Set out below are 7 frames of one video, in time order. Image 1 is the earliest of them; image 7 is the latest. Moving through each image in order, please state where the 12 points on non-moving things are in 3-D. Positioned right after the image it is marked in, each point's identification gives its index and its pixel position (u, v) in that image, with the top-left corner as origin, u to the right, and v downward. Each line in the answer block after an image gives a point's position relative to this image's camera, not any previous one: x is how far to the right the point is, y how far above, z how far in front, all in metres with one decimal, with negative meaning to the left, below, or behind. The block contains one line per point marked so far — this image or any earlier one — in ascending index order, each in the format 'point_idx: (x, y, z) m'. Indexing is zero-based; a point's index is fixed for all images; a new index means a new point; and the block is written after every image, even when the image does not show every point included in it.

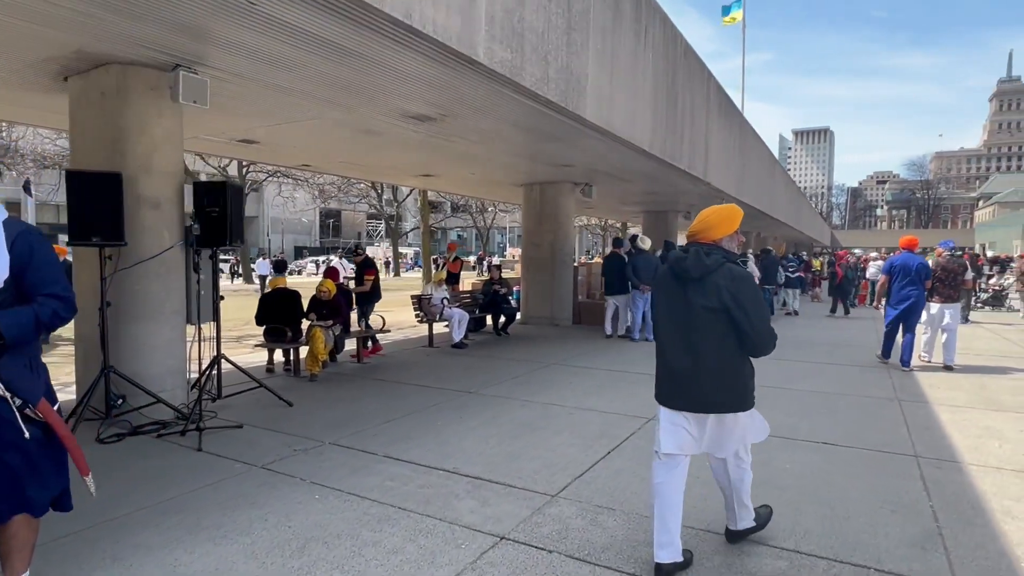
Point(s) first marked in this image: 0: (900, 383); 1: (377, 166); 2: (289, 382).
0: (+5.0, -1.2, +7.5) m
1: (-2.7, +2.4, +11.5) m
2: (-2.9, -1.2, +7.6) m
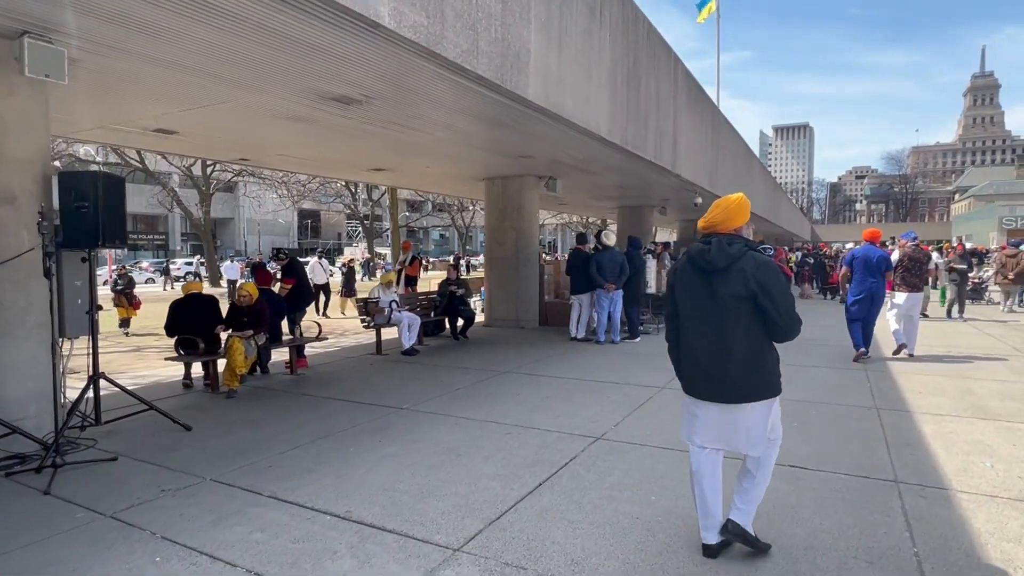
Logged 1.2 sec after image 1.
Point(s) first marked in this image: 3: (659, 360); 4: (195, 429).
0: (+4.4, -1.2, +6.9) m
1: (-3.5, +2.4, +10.6) m
2: (-3.6, -1.3, +6.7) m
3: (+2.2, -1.1, +8.7) m
4: (-3.0, -1.3, +5.5) m
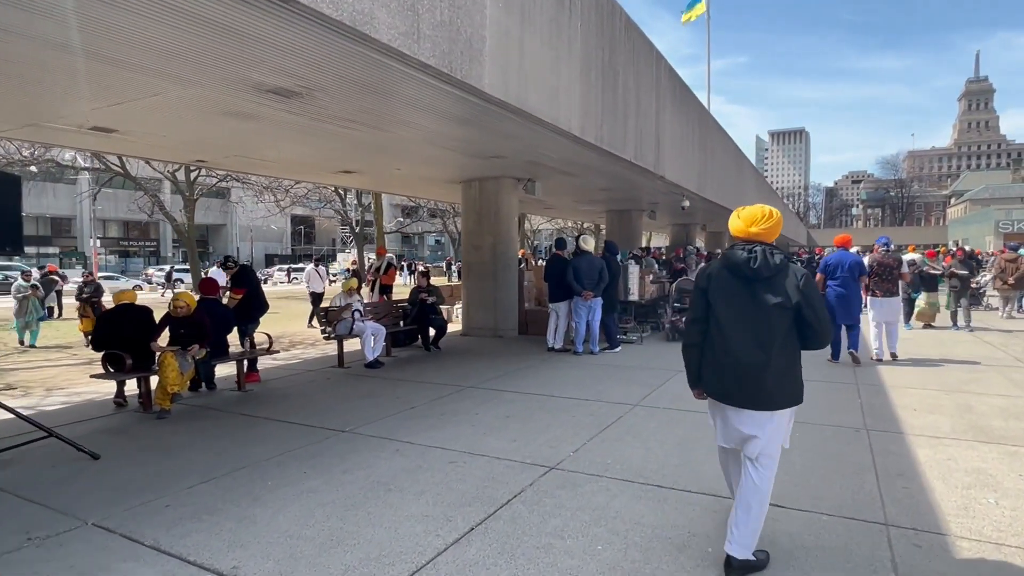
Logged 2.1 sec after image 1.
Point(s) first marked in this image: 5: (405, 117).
0: (+3.9, -1.3, +6.3) m
1: (-4.0, +2.2, +10.1) m
2: (-4.1, -1.4, +6.2) m
3: (+1.7, -1.2, +8.1) m
4: (-3.5, -1.4, +4.9) m
5: (-1.3, +2.1, +7.1) m
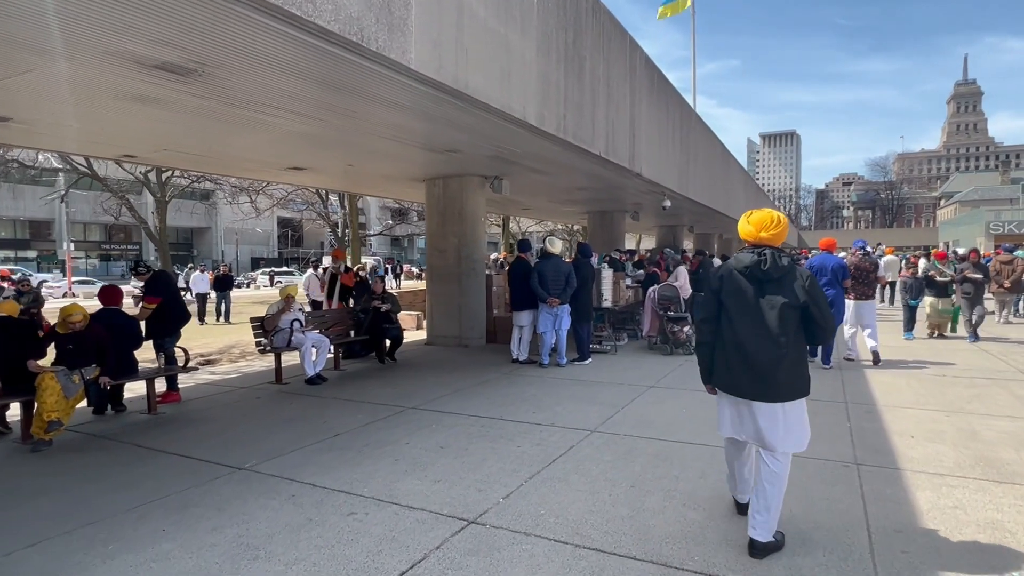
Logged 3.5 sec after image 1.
0: (+3.3, -1.3, +5.5) m
1: (-4.6, +2.1, +9.2) m
2: (-4.6, -1.5, +5.3) m
3: (+1.1, -1.3, +7.3) m
4: (-4.0, -1.5, +4.0) m
5: (-1.9, +2.0, +6.3) m
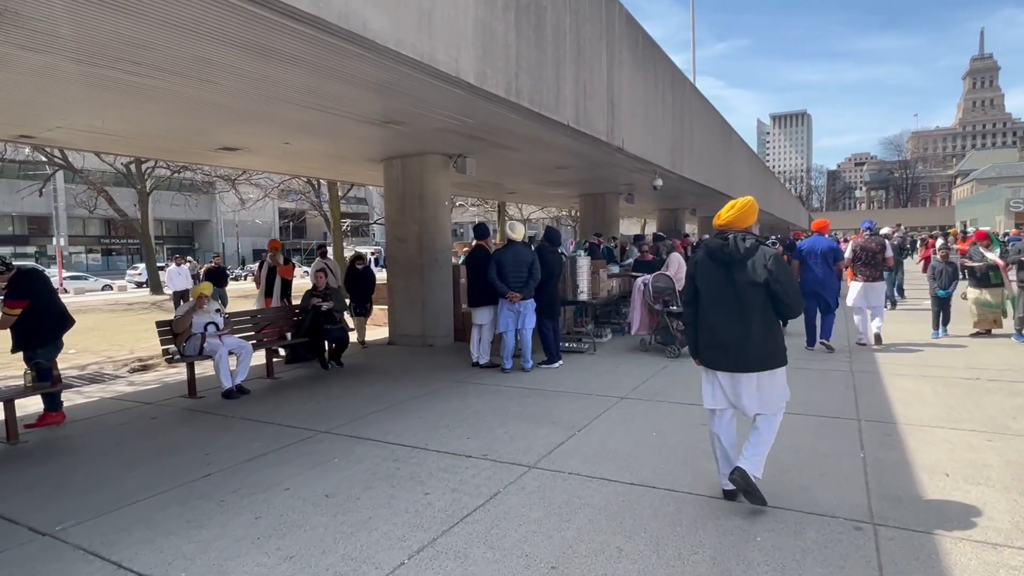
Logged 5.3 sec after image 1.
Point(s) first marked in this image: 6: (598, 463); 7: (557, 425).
0: (+2.7, -1.3, +4.3) m
1: (-5.2, +2.1, +8.0) m
2: (-5.3, -1.6, +4.1) m
3: (+0.5, -1.2, +6.1) m
4: (-4.7, -1.6, +2.9) m
5: (-2.6, +2.0, +5.0) m
6: (+0.7, -1.3, +4.4) m
7: (+0.4, -1.3, +5.4) m
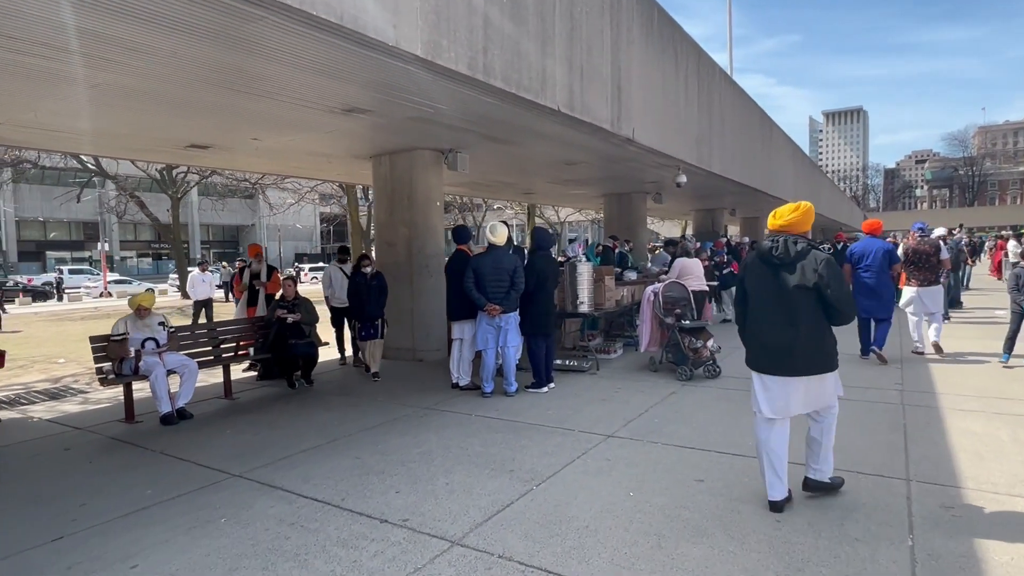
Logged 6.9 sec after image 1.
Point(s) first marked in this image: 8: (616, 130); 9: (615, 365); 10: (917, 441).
0: (+2.2, -1.4, +3.0) m
1: (-5.4, +2.0, +7.4) m
2: (-5.7, -1.7, +3.5) m
3: (+0.2, -1.3, +5.0) m
4: (-5.2, -1.7, +2.2) m
5: (-3.0, +1.9, +4.2) m
6: (+0.2, -1.4, +3.3) m
7: (0.0, -1.4, +4.3) m
8: (+1.5, +2.2, +8.1) m
9: (+1.5, -1.1, +8.4) m
10: (+3.3, -1.3, +4.7) m
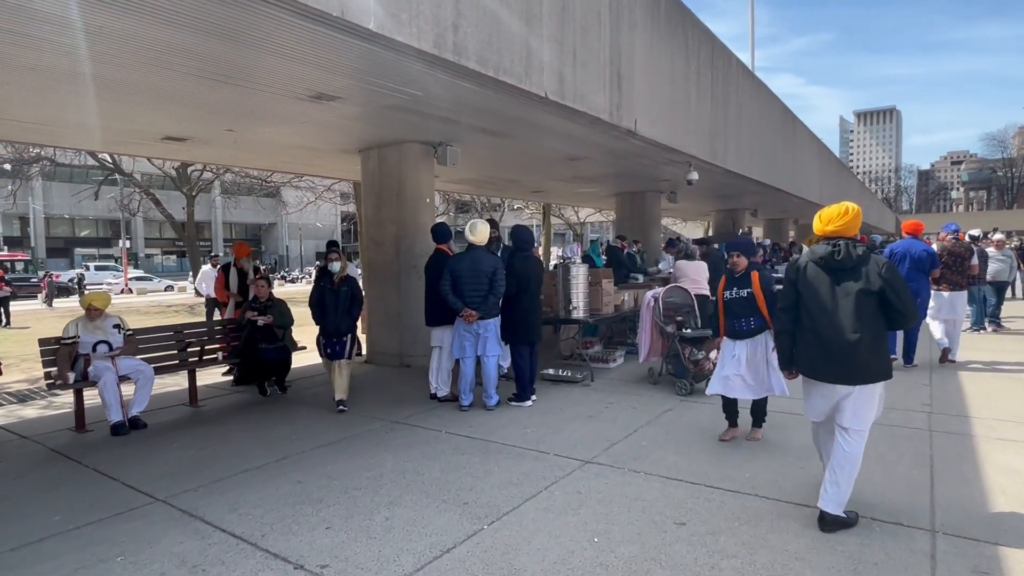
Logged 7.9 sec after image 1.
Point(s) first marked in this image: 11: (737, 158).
0: (+1.9, -1.4, +2.4) m
1: (-5.6, +2.0, +7.0) m
2: (-6.1, -1.6, +3.2) m
3: (-0.1, -1.4, +4.4) m
4: (-5.6, -1.7, +1.9) m
5: (-3.3, +1.9, +3.8) m
6: (-0.2, -1.5, +2.7) m
7: (-0.3, -1.4, +3.8) m
8: (+1.3, +2.2, +7.5) m
9: (+1.3, -1.2, +7.7) m
10: (+3.0, -1.3, +4.0) m
11: (+4.6, +2.7, +12.0) m
